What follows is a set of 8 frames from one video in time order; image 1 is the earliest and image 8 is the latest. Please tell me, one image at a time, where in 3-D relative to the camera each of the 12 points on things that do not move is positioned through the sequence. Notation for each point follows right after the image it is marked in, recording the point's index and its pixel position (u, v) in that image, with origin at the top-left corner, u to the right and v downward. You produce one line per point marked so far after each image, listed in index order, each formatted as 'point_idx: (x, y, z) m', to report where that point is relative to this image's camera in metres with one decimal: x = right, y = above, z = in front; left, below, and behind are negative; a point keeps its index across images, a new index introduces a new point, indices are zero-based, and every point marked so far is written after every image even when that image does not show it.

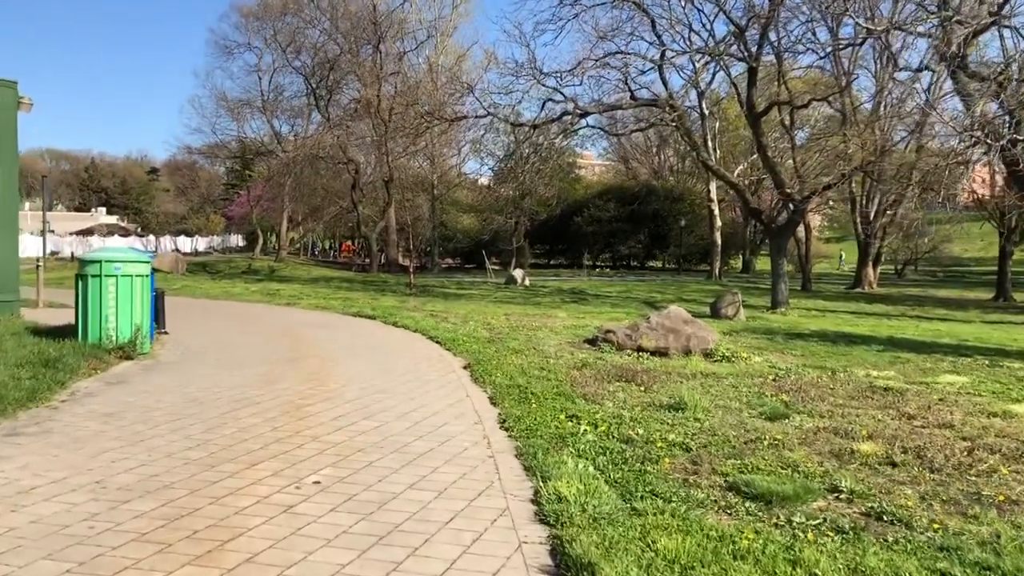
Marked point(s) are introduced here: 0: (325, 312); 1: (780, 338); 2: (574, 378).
0: (-3.1, -0.4, +15.5) m
1: (+3.7, -0.7, +12.8) m
2: (+0.5, -0.7, +7.7) m
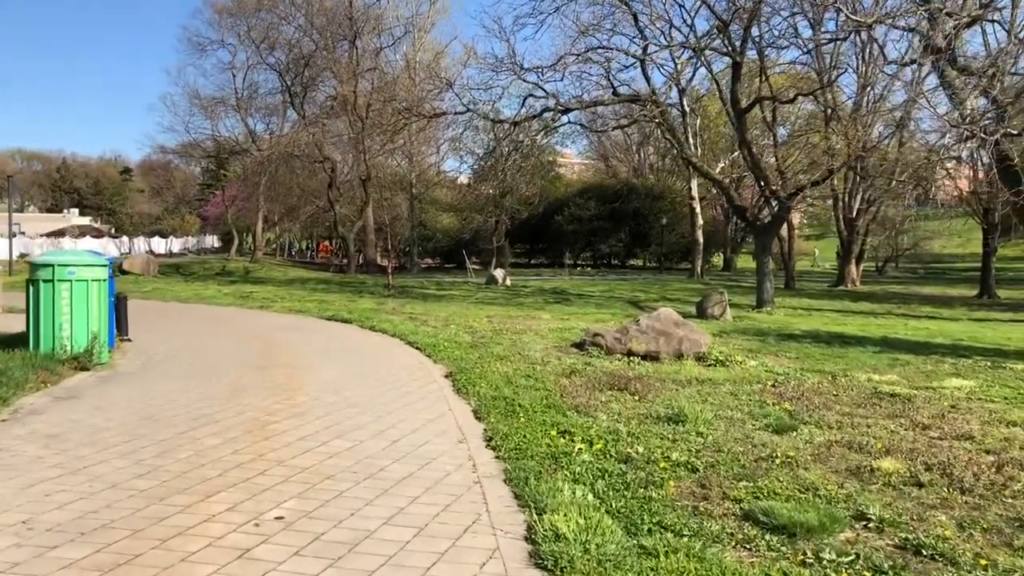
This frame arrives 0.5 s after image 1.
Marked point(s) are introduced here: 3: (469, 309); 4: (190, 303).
0: (-3.4, -0.4, +14.9) m
1: (+3.4, -0.7, +12.4) m
2: (+0.4, -0.8, +7.2) m
3: (-0.8, -0.4, +17.2) m
4: (-6.3, -0.3, +18.4) m
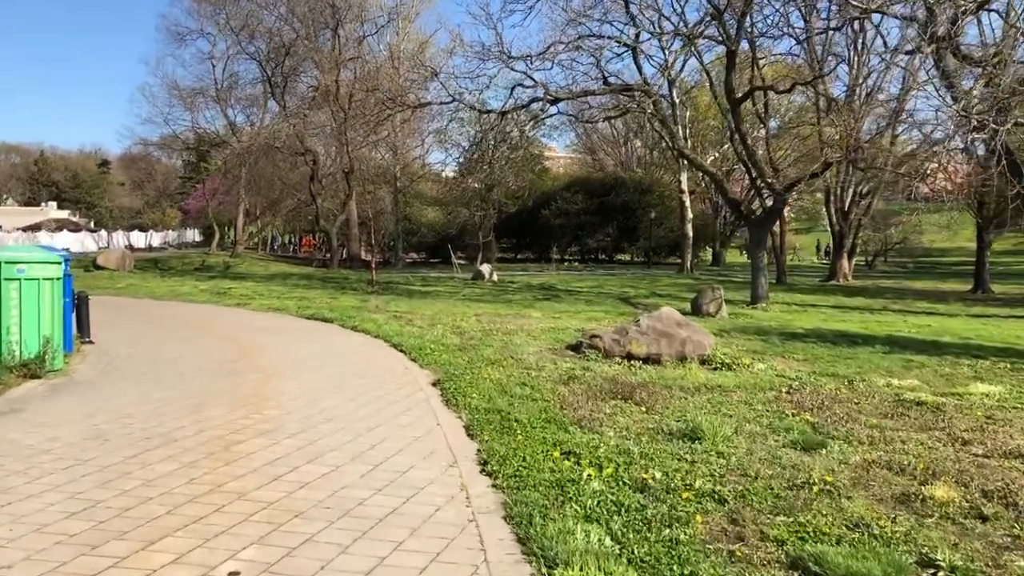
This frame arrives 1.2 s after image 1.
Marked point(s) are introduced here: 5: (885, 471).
0: (-3.6, -0.4, +14.2) m
1: (+3.3, -0.6, +11.8) m
2: (+0.4, -0.8, +6.5) m
3: (-1.0, -0.3, +16.6) m
4: (-6.6, -0.2, +17.7) m
5: (+1.9, -0.9, +4.8) m
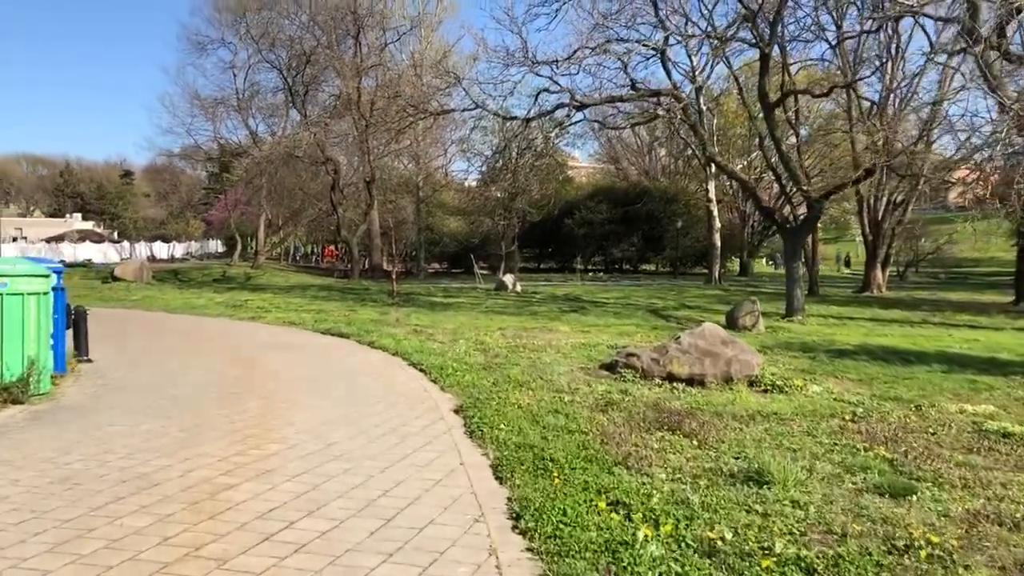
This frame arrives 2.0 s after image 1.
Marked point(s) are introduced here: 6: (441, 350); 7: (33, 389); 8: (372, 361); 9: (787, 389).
0: (-3.2, -0.6, +13.5) m
1: (+3.6, -0.8, +11.0) m
2: (+0.6, -0.9, +5.8) m
3: (-0.6, -0.5, +15.8) m
4: (-6.1, -0.4, +17.1) m
5: (+2.1, -1.0, +4.0) m
6: (-0.7, -0.7, +9.8) m
7: (-3.4, -0.7, +6.7) m
8: (-1.4, -0.7, +9.3) m
9: (+2.4, -0.9, +8.1) m
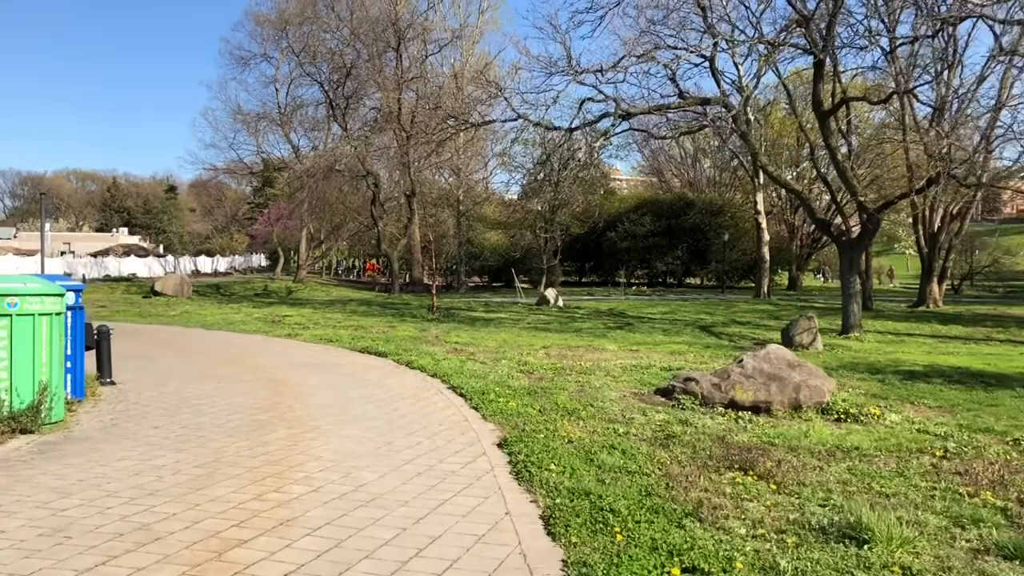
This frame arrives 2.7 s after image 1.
0: (-2.6, -0.8, +13.0) m
1: (+4.1, -1.0, +10.2) m
2: (+0.8, -1.0, +5.1) m
3: (+0.2, -0.8, +15.2) m
4: (-5.3, -0.7, +16.7) m
5: (+2.3, -1.1, +3.3) m
6: (-0.3, -0.8, +9.2) m
7: (-3.1, -0.9, +6.2) m
8: (-0.9, -0.9, +8.7) m
9: (+2.8, -1.0, +7.4) m
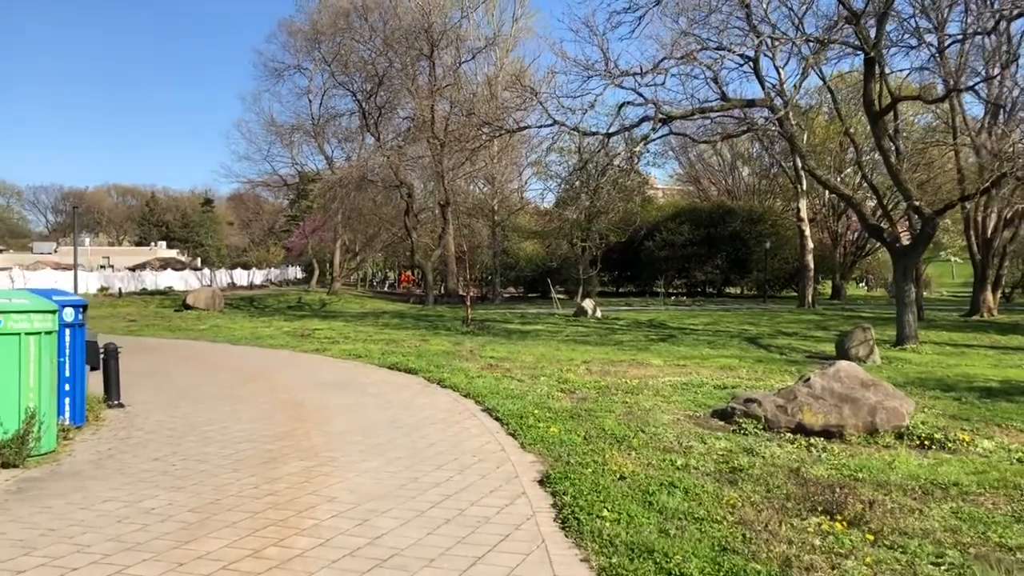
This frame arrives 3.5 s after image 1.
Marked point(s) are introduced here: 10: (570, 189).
0: (-2.1, -1.0, +12.4) m
1: (+4.5, -1.1, +9.3) m
2: (+1.0, -1.0, +4.3) m
3: (+0.7, -1.0, +14.4) m
4: (-4.7, -0.9, +16.1) m
5: (+2.4, -1.1, +2.4) m
6: (+0.1, -0.9, +8.5) m
7: (-2.8, -0.9, +5.6) m
8: (-0.6, -1.0, +8.0) m
9: (+3.1, -1.1, +6.5) m
10: (+1.0, +1.8, +17.9) m
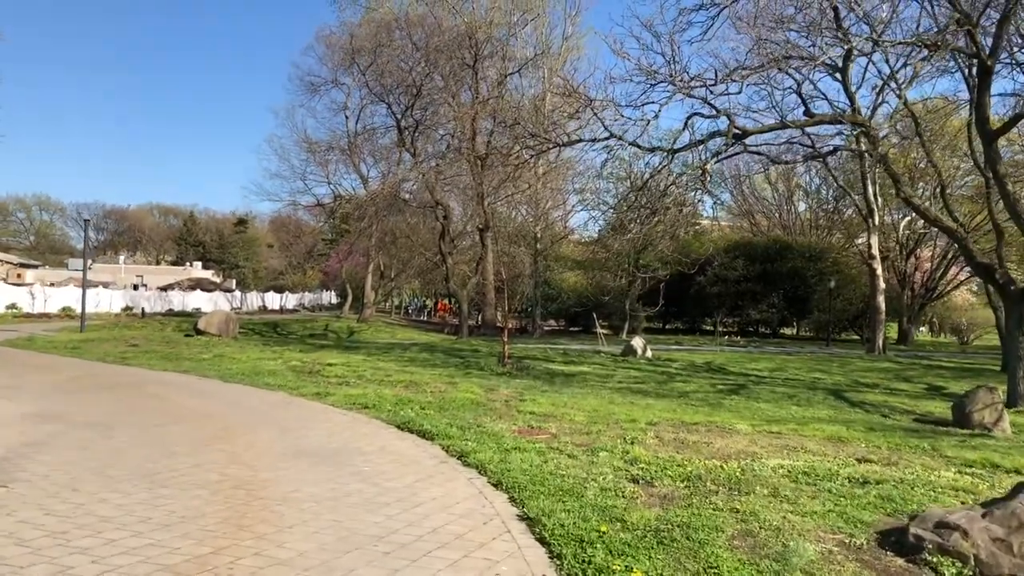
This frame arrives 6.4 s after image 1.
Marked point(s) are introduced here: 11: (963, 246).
0: (-1.6, -1.3, +9.9) m
1: (+4.9, -1.5, +6.5) m
2: (+1.2, -1.2, +1.7) m
3: (+1.3, -1.5, +11.8) m
4: (-4.0, -1.3, +13.7) m
5: (+2.5, -1.3, -0.2) m
6: (+0.4, -1.2, +5.9) m
7: (-2.6, -1.0, +3.1) m
8: (-0.3, -1.2, +5.4) m
9: (+3.3, -1.4, +3.8) m
10: (+1.8, +1.2, +15.4) m
11: (+8.4, +0.8, +17.6) m
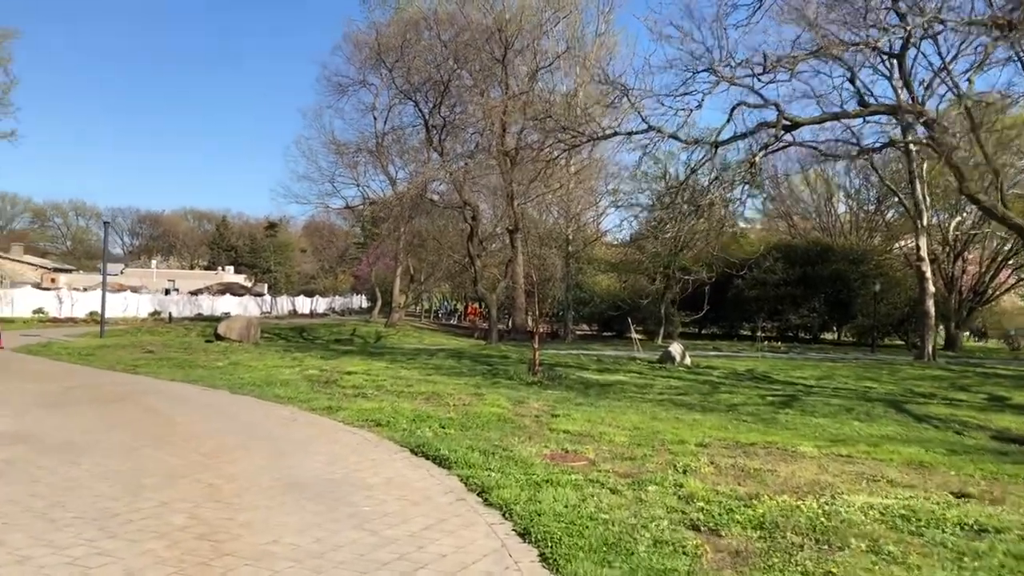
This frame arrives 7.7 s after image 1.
0: (-1.3, -1.3, +8.8) m
1: (+5.0, -1.5, +5.2) m
2: (+1.2, -1.2, +0.5) m
3: (+1.7, -1.5, +10.6) m
4: (-3.6, -1.4, +12.7) m
5: (+2.4, -1.3, -1.5) m
6: (+0.6, -1.2, +4.7) m
7: (-2.6, -1.0, +2.1) m
8: (-0.2, -1.2, +4.3) m
9: (+3.4, -1.4, +2.5) m
10: (+2.3, +1.1, +14.2) m
11: (+8.9, +0.7, +16.2) m
